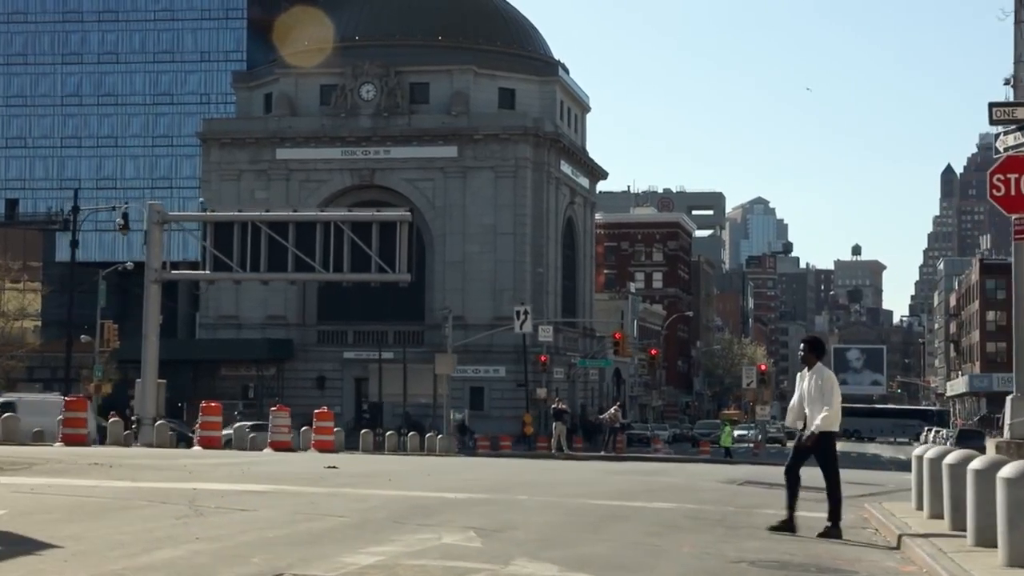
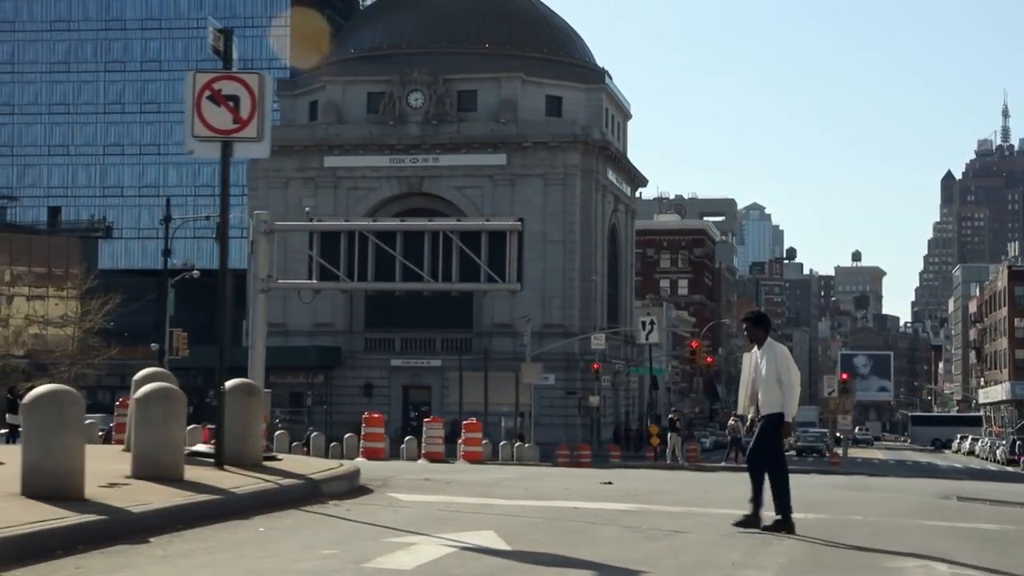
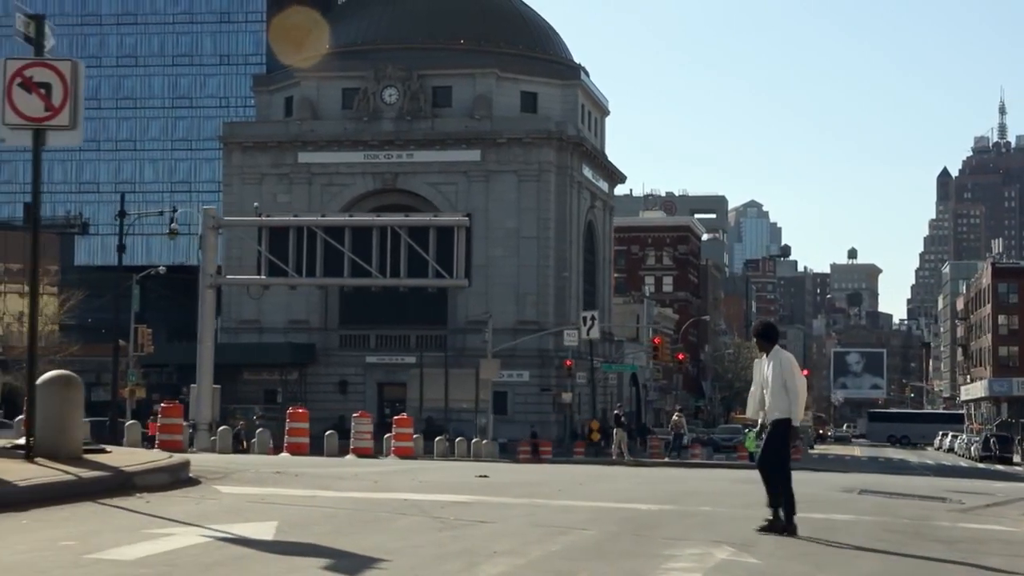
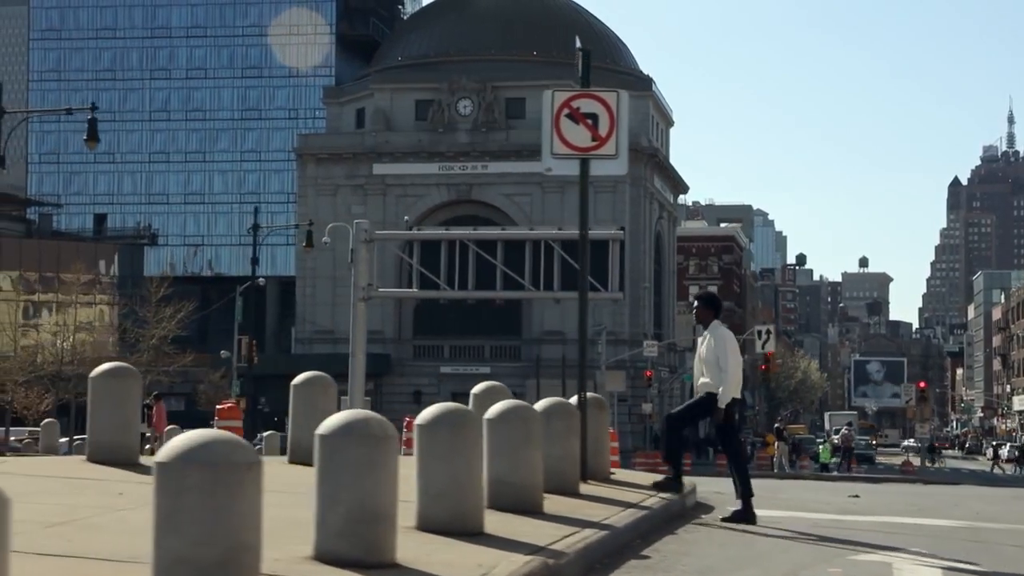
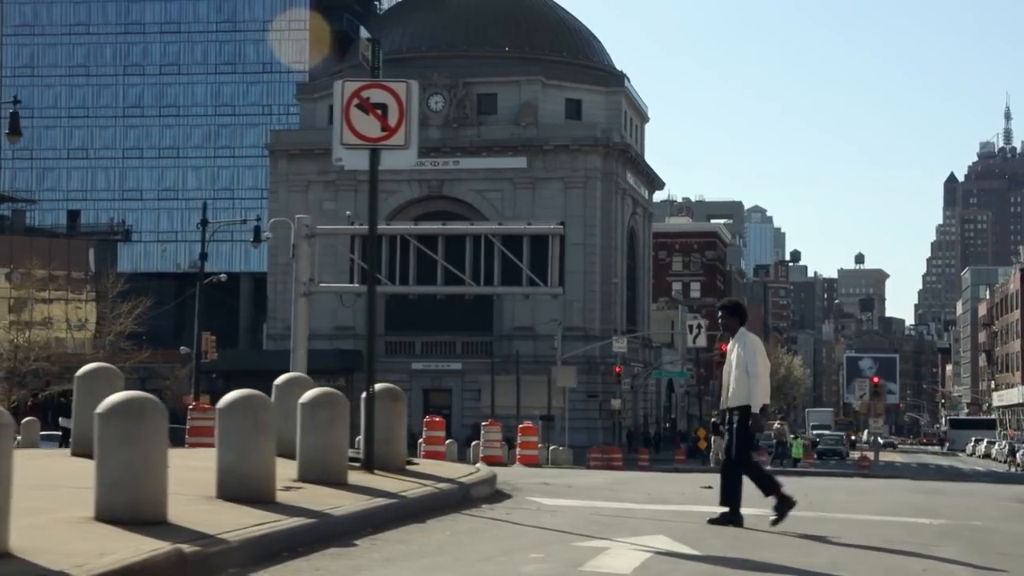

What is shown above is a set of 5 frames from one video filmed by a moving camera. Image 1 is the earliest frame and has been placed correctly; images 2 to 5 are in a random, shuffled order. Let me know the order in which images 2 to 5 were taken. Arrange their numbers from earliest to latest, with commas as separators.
3, 2, 5, 4
